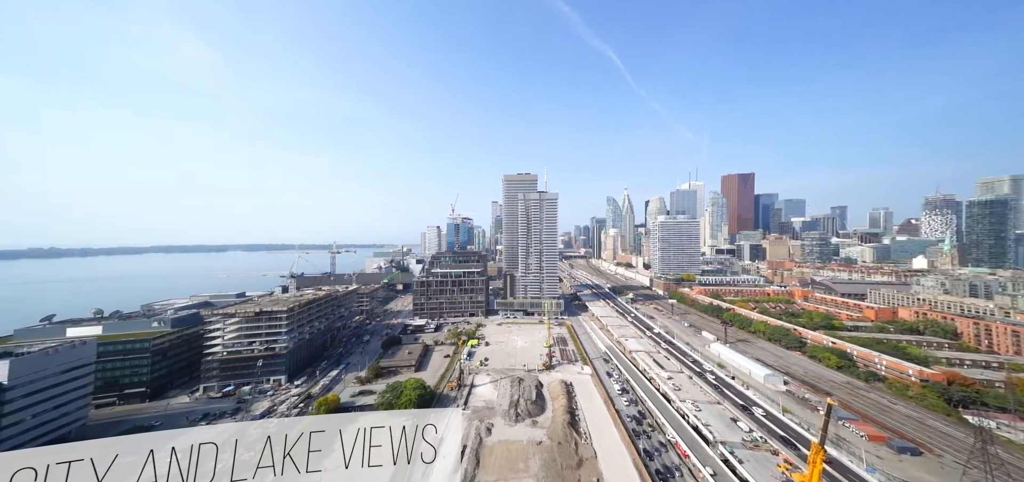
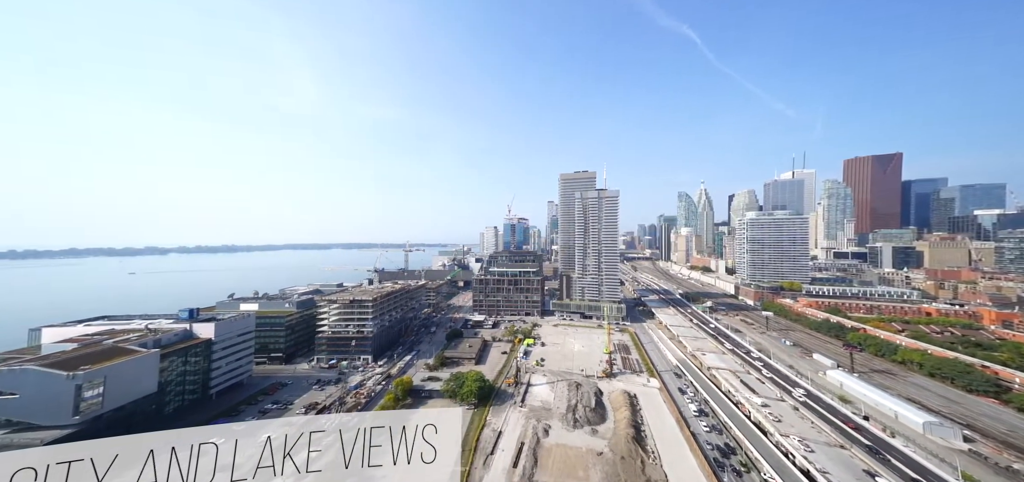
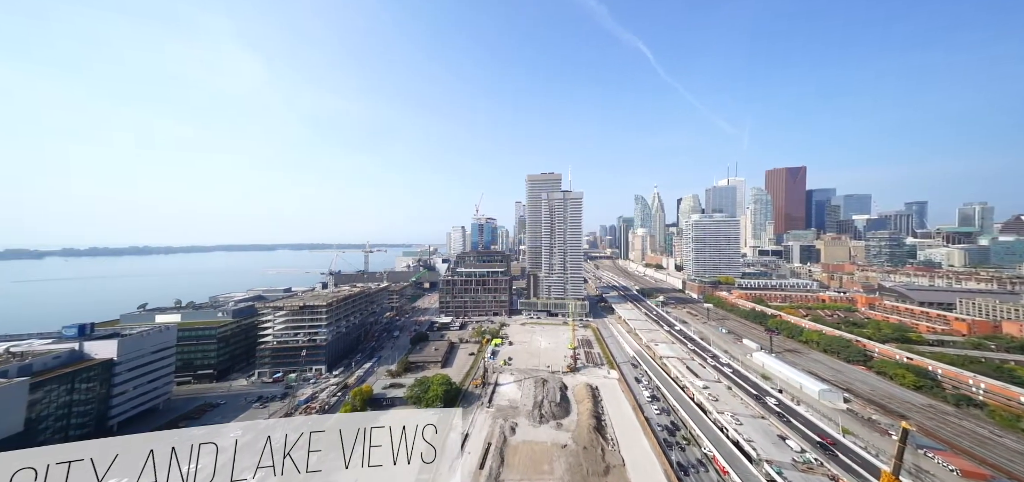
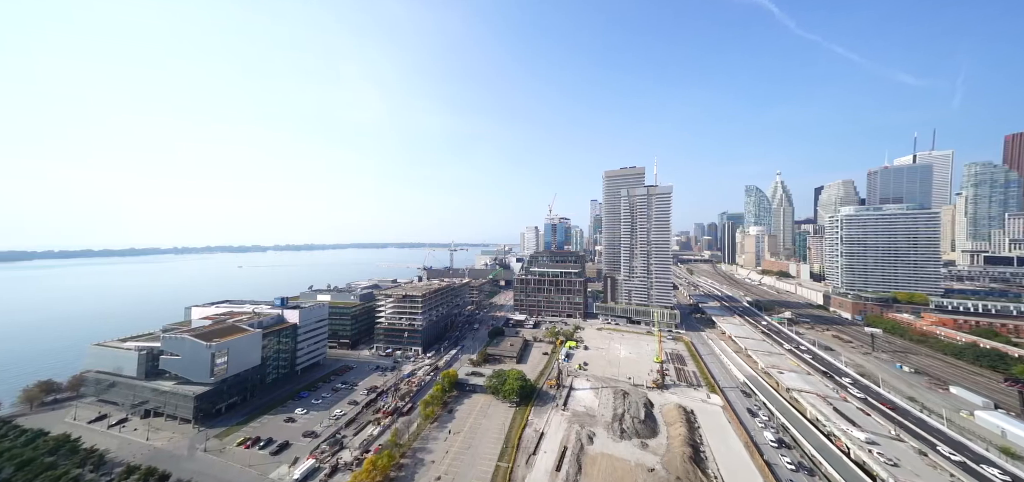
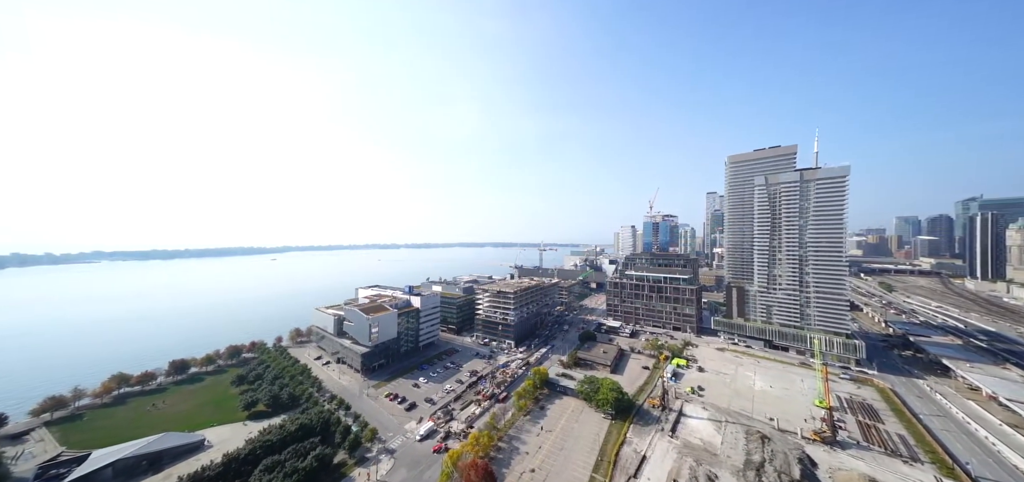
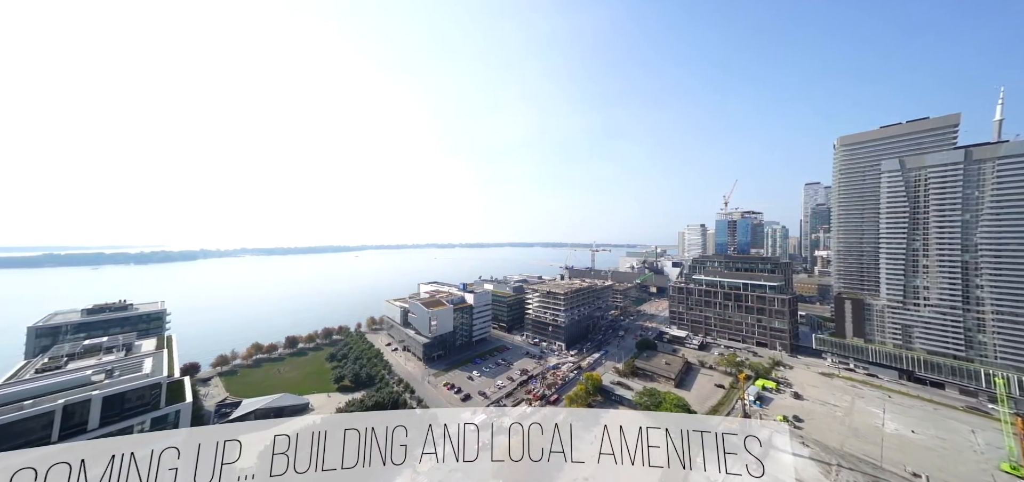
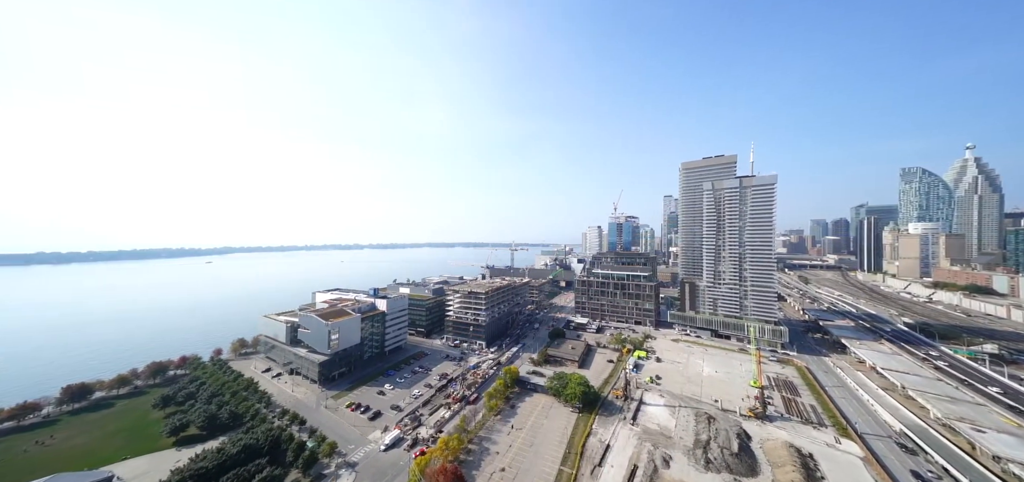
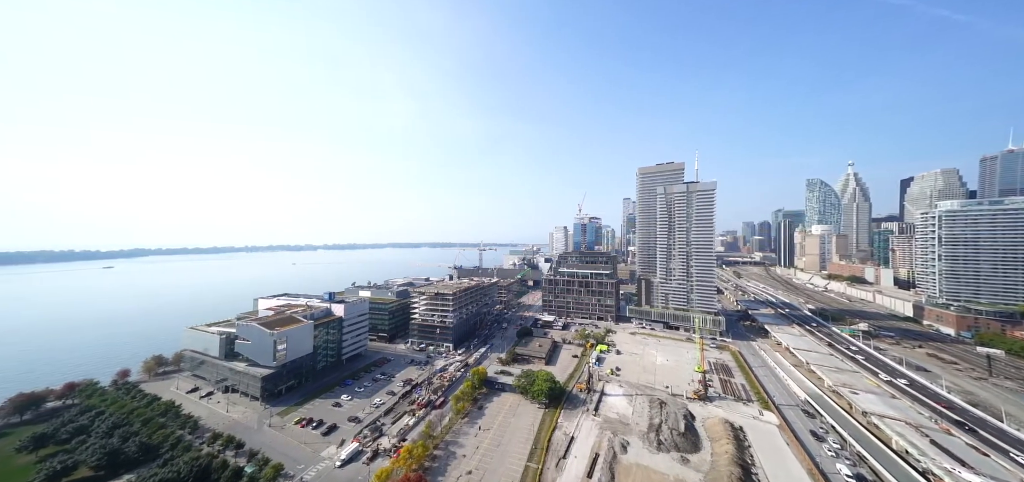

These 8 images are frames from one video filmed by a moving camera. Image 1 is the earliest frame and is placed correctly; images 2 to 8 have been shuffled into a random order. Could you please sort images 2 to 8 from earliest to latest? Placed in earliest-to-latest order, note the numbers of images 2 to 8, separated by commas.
3, 2, 4, 8, 7, 5, 6
